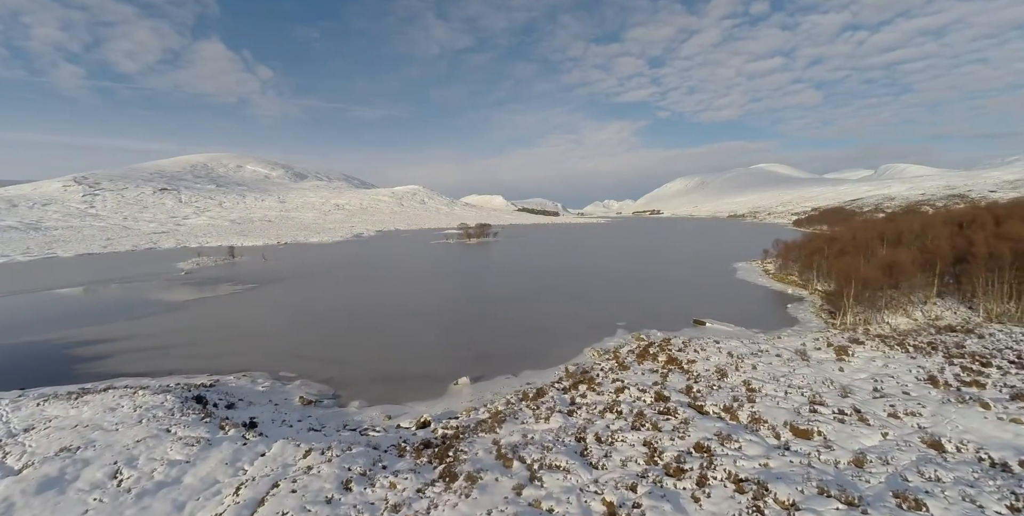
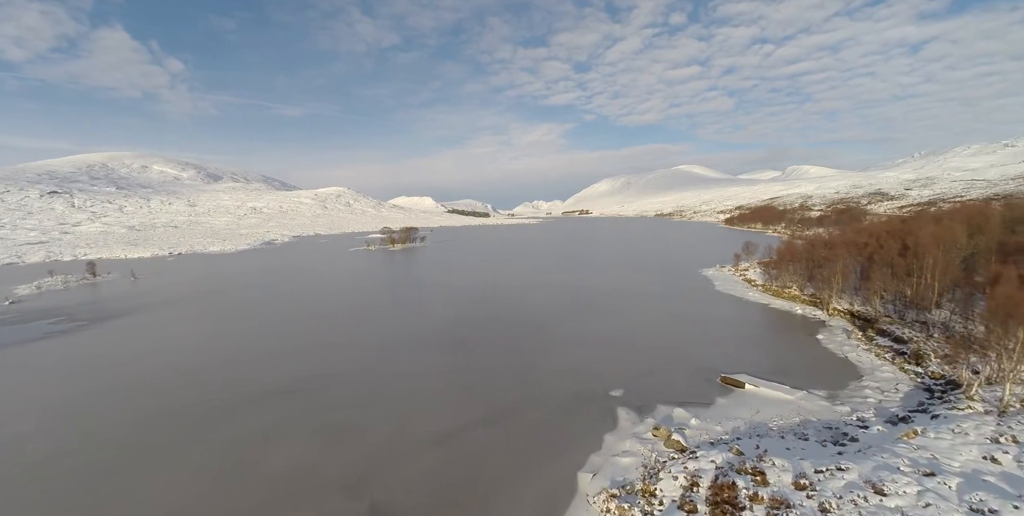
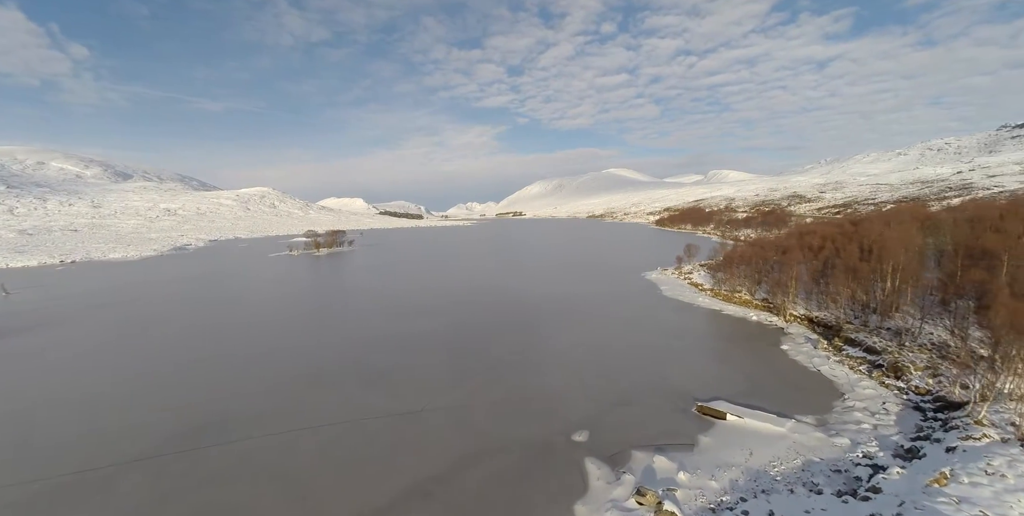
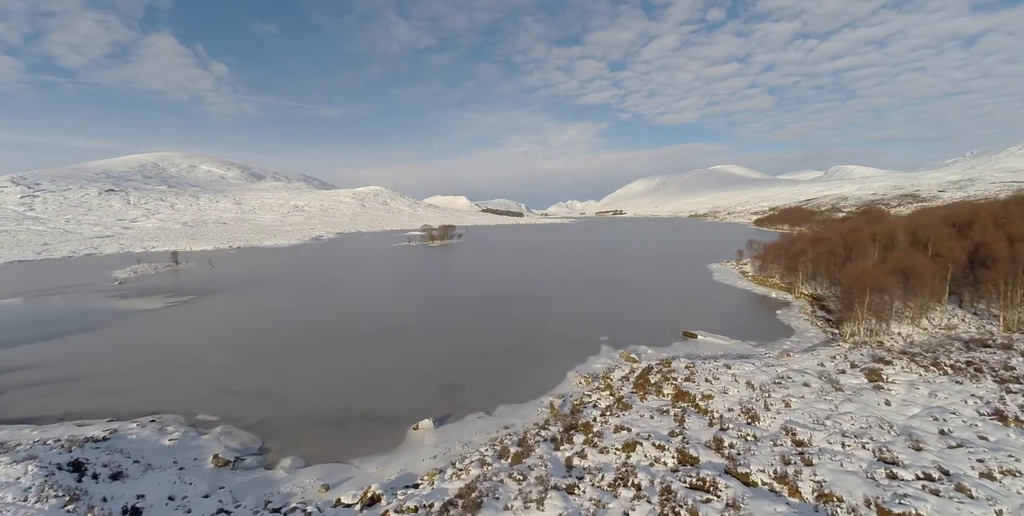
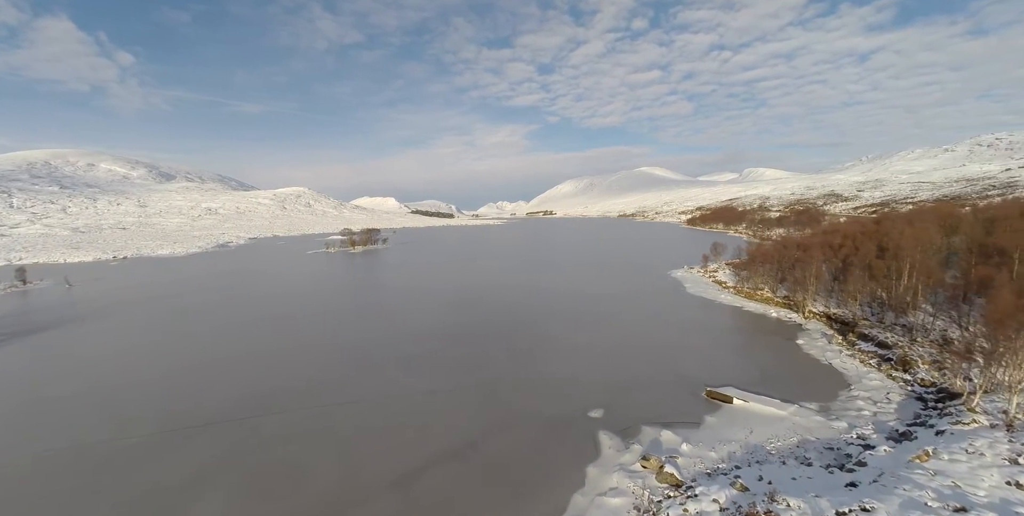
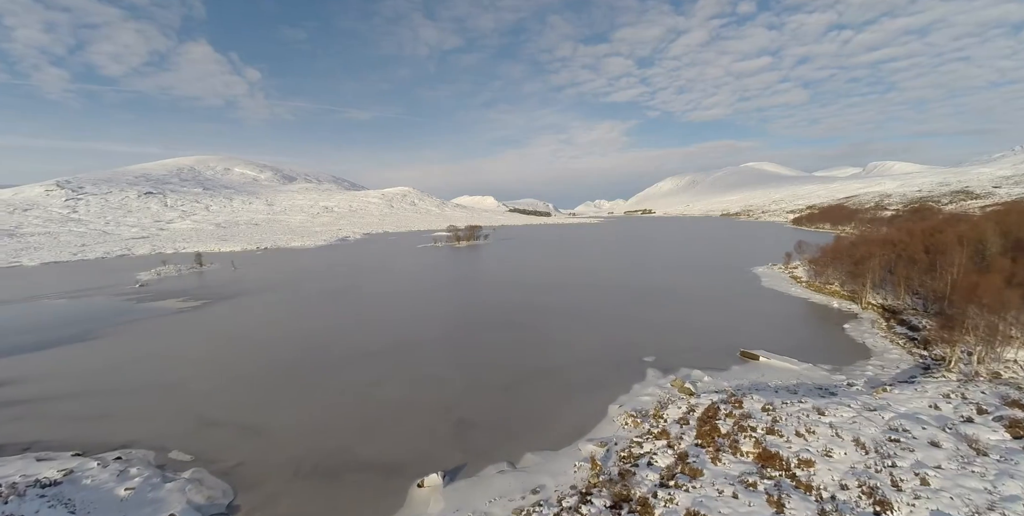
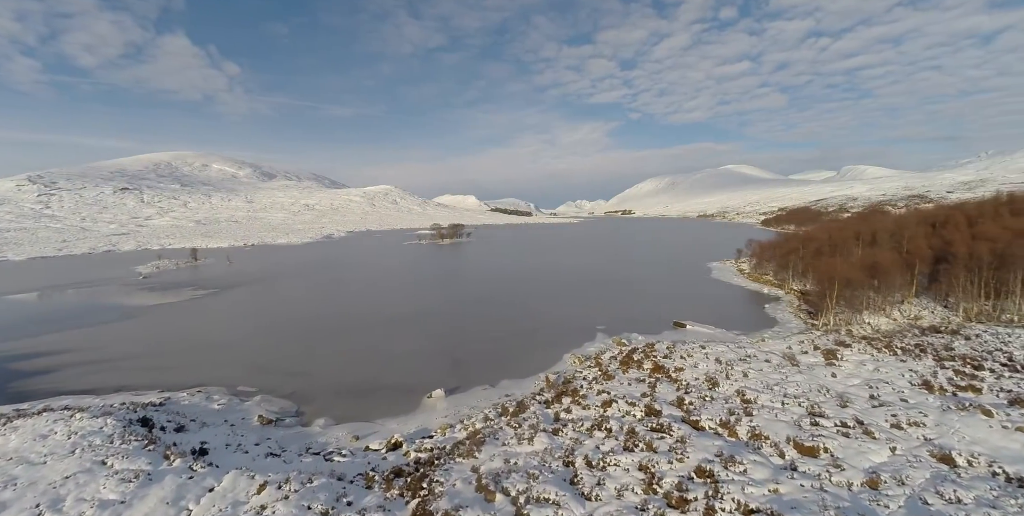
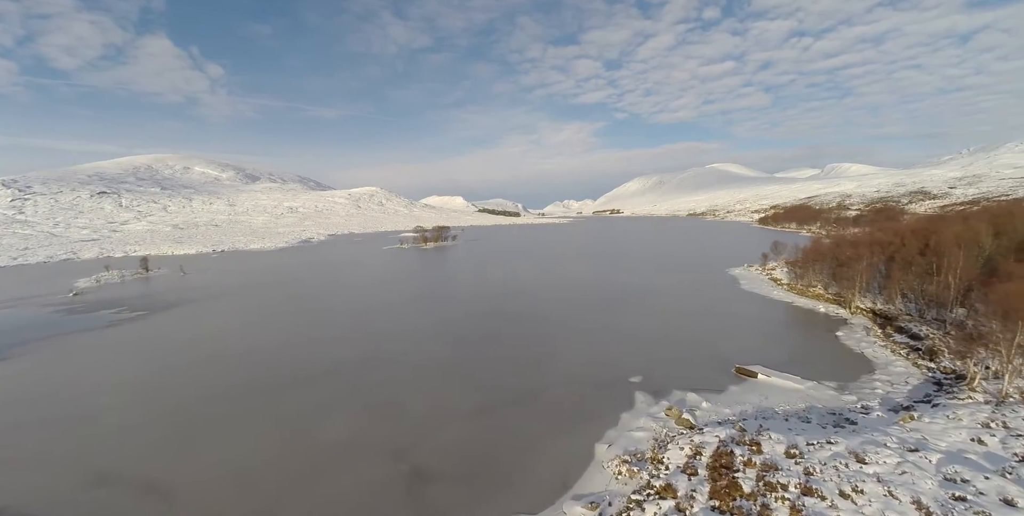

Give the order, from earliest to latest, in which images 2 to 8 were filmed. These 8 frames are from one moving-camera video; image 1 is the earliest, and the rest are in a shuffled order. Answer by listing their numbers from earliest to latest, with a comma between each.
7, 4, 6, 8, 2, 5, 3
